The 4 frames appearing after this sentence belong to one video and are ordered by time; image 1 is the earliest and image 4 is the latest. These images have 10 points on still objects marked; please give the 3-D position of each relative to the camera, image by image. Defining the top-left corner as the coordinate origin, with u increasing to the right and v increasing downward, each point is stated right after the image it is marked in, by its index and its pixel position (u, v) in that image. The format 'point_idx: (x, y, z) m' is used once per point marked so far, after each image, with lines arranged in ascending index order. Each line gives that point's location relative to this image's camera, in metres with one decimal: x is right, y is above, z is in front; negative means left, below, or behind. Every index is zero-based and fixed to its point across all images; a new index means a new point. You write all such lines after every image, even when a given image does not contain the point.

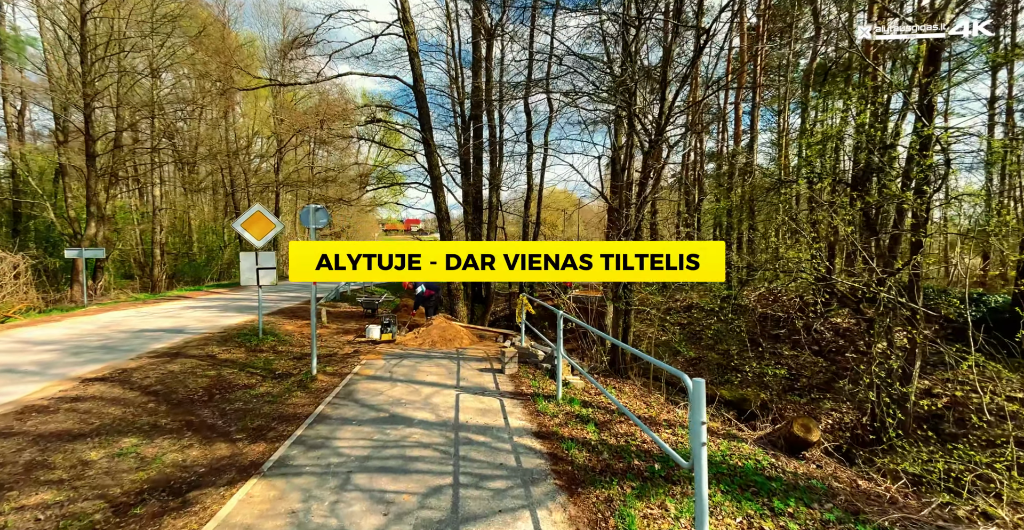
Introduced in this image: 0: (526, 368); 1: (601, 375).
0: (+0.2, -1.4, +6.2) m
1: (+1.2, -1.5, +6.1) m
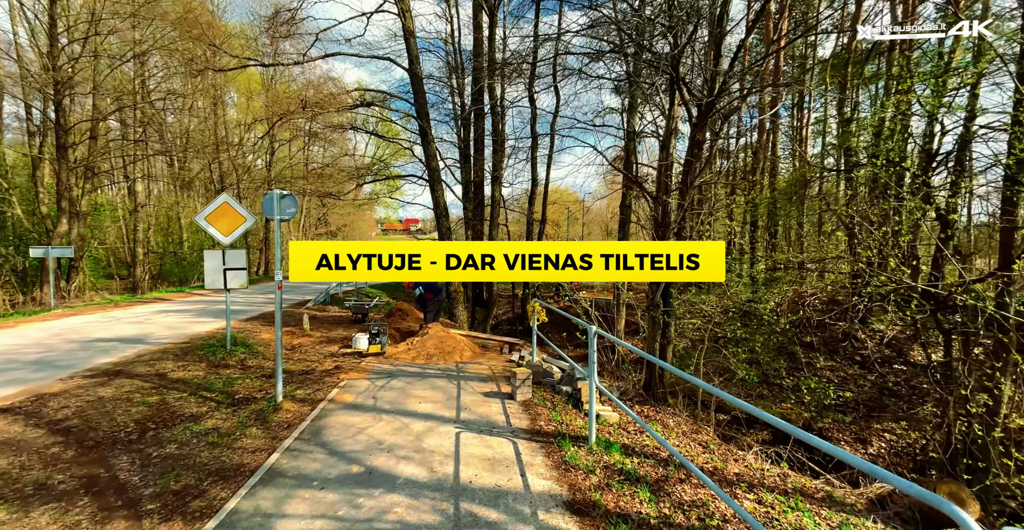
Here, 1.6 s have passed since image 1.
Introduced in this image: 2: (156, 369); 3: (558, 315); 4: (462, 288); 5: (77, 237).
0: (+0.3, -1.4, +5.1) m
1: (+1.3, -1.5, +4.9) m
2: (-4.6, -1.3, +5.9) m
3: (+1.4, -1.5, +13.2) m
4: (-1.3, -0.6, +12.1) m
5: (-16.2, +1.0, +17.2) m
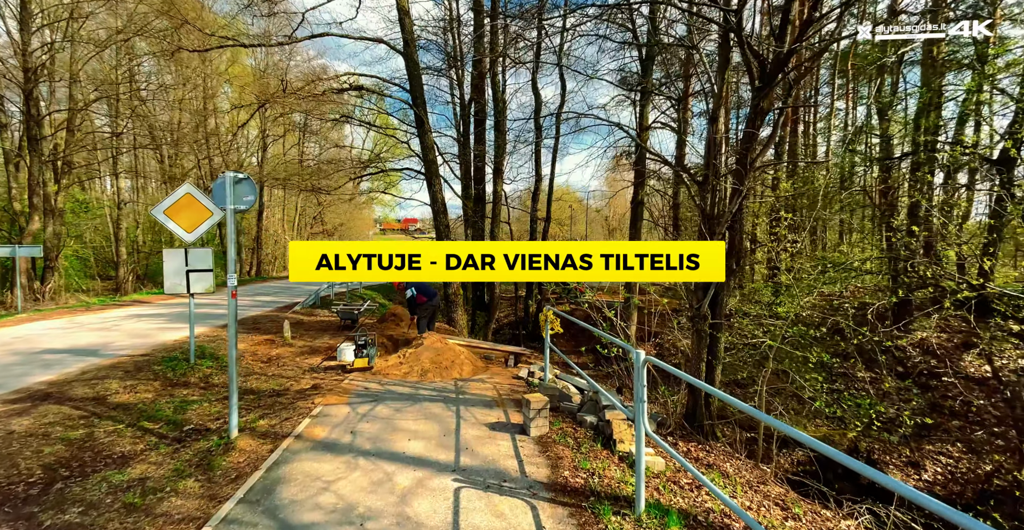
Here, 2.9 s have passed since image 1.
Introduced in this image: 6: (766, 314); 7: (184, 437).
0: (+0.4, -1.4, +4.1) m
1: (+1.4, -1.5, +4.0) m
2: (-4.5, -1.4, +4.9) m
3: (+1.5, -1.5, +12.2) m
4: (-1.2, -0.6, +11.1) m
5: (-16.1, +1.0, +16.2) m
6: (+4.1, -0.8, +7.4) m
7: (-2.9, -1.5, +4.0) m
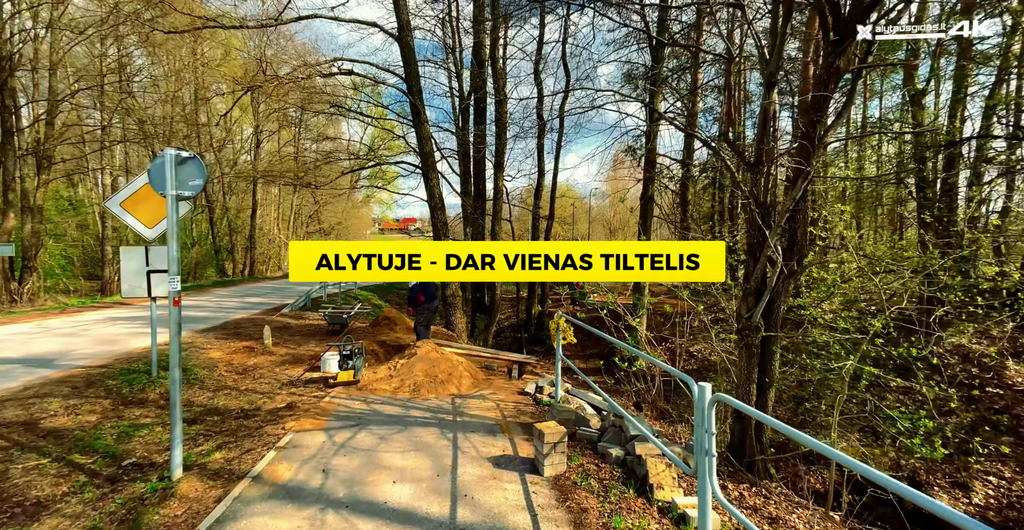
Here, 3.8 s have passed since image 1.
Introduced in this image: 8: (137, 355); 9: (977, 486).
0: (+0.5, -1.4, +3.4) m
1: (+1.5, -1.5, +3.2) m
2: (-4.4, -1.3, +4.2) m
3: (+1.6, -1.5, +11.5) m
4: (-1.2, -0.6, +10.4) m
5: (-16.1, +1.0, +15.4) m
6: (+4.1, -0.8, +6.7) m
7: (-2.8, -1.5, +3.3) m
8: (-5.3, -1.3, +6.5) m
9: (+6.6, -3.1, +6.5) m
